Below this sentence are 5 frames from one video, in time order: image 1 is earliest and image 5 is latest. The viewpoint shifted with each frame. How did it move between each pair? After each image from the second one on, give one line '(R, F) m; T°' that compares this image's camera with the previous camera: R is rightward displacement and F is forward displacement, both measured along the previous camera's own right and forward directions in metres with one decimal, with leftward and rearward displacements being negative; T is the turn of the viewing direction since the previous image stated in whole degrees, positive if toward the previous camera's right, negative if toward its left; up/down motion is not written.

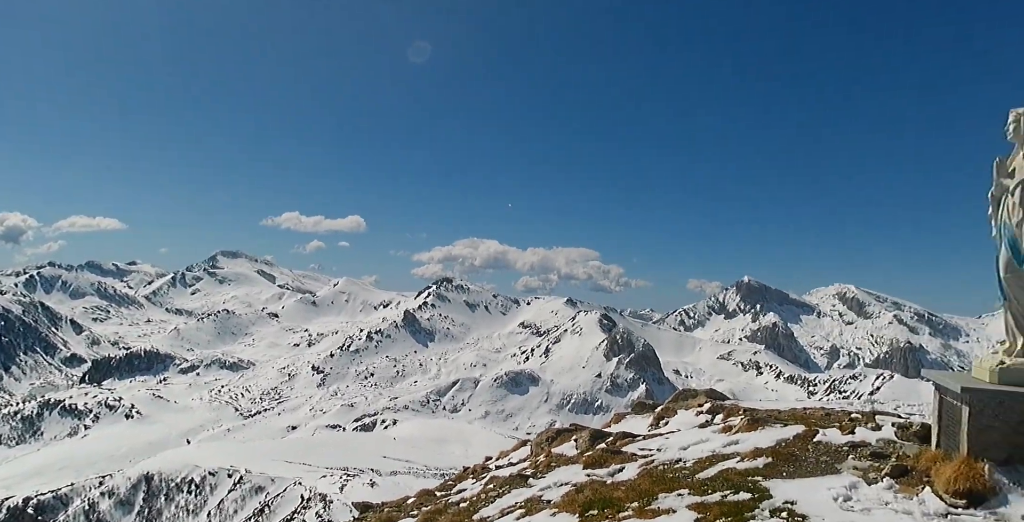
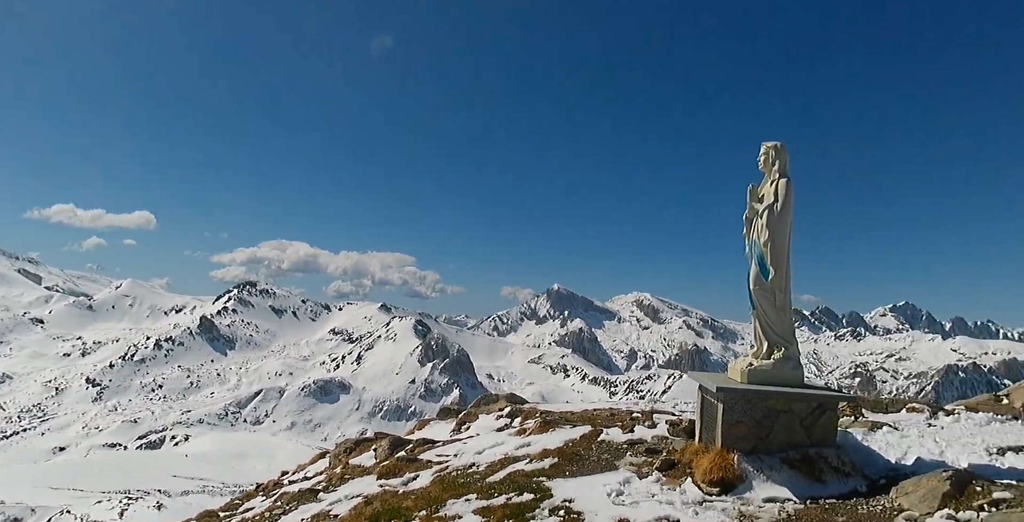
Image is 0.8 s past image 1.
(+1.8, 0.0) m; +12°
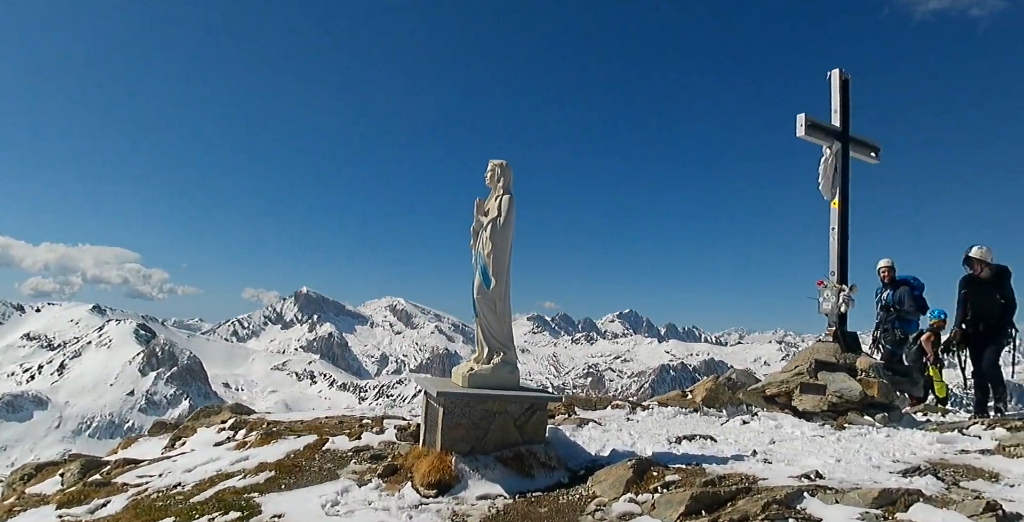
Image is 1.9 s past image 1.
(+2.2, -0.2) m; +16°
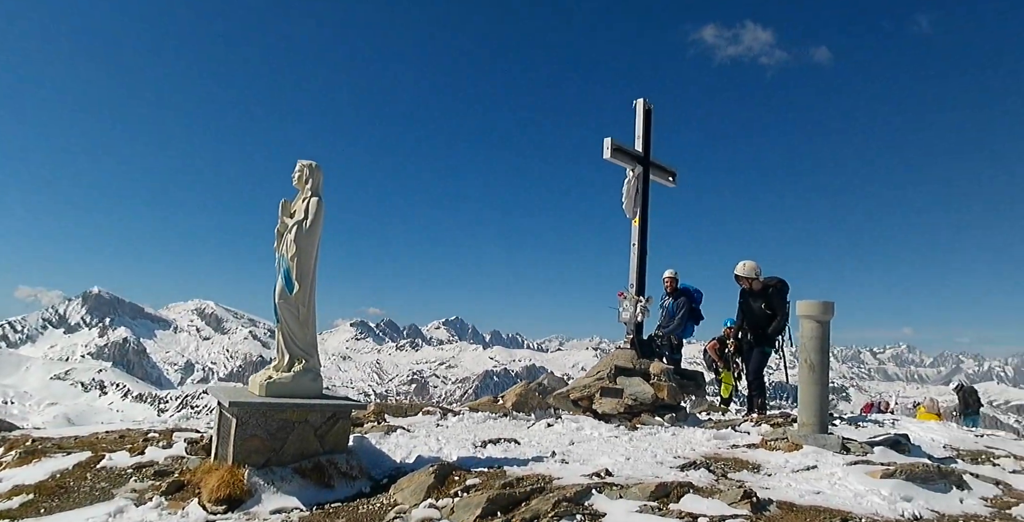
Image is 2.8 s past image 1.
(+1.5, -0.2) m; +12°
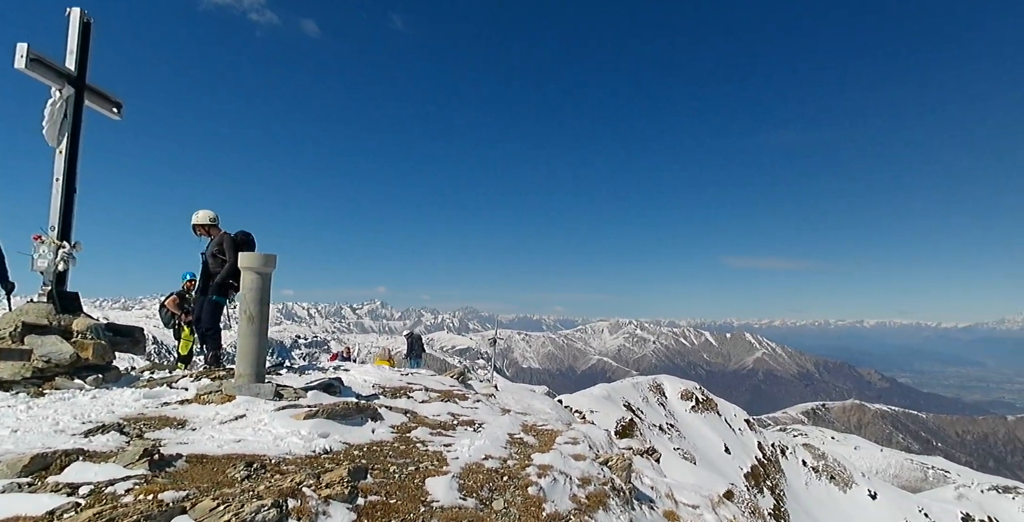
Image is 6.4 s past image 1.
(+4.4, -1.4) m; +34°
